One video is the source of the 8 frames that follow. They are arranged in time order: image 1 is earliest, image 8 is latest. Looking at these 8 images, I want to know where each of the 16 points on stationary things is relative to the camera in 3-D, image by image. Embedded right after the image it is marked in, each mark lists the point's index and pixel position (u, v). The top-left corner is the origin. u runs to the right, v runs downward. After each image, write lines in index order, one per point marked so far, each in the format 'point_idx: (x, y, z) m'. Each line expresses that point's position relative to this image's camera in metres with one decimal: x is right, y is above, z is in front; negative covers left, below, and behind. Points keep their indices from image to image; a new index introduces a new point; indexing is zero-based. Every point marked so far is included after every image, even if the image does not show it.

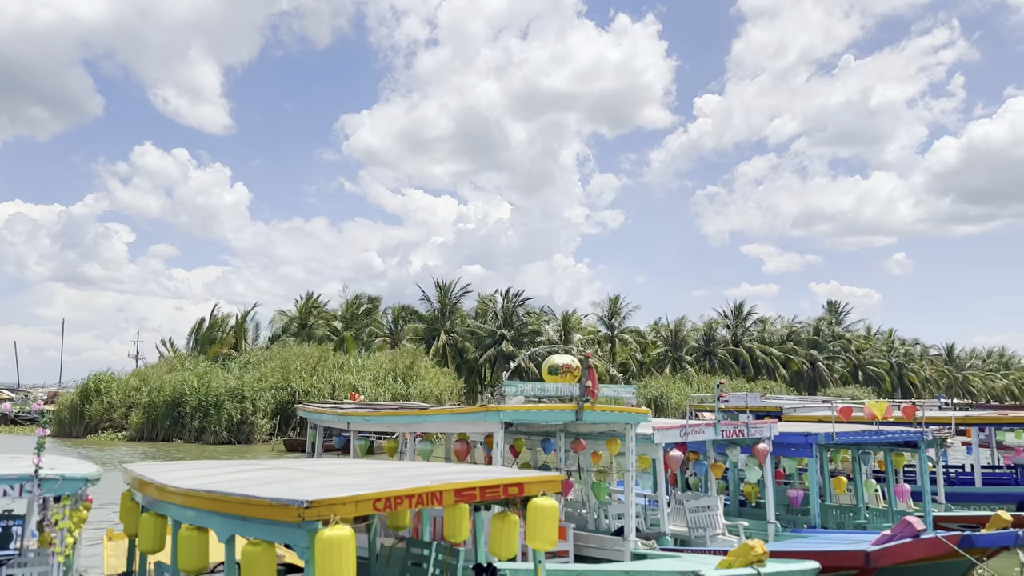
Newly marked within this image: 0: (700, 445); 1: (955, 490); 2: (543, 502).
0: (+3.4, -2.8, +14.4) m
1: (+10.2, -4.7, +18.5) m
2: (+0.3, -1.8, +6.7) m
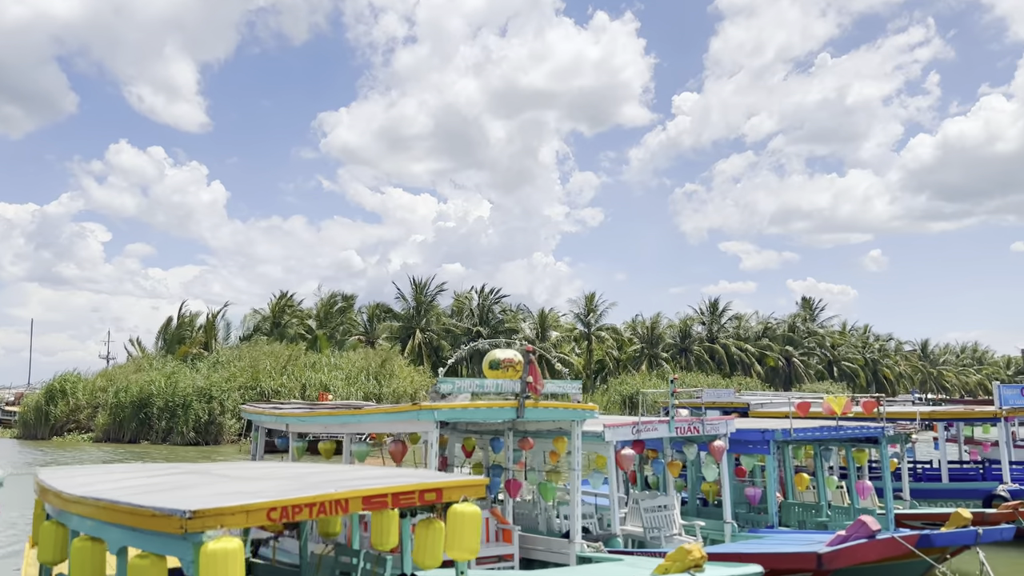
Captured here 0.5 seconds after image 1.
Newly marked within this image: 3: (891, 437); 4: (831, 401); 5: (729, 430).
0: (+2.5, -2.7, +14.0) m
1: (+9.3, -4.5, +18.3) m
2: (-0.4, -1.7, +6.2) m
3: (+6.6, -2.6, +14.1) m
4: (+4.9, -1.7, +12.5) m
5: (+3.4, -2.2, +12.4) m
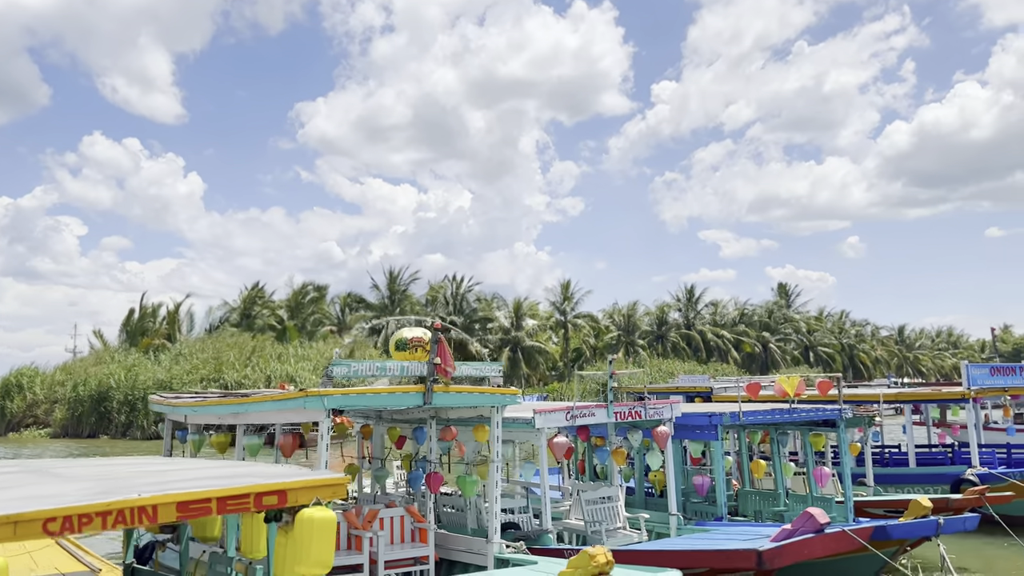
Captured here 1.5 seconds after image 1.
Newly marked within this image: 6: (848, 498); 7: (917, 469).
0: (+1.5, -2.3, +13.0) m
1: (+8.2, -4.0, +17.5) m
2: (-1.3, -1.4, +5.2) m
3: (+5.5, -2.2, +13.2) m
4: (+3.9, -1.3, +11.5) m
5: (+2.3, -1.8, +11.5) m
6: (+5.2, -3.3, +12.5) m
7: (+8.7, -3.9, +17.2) m
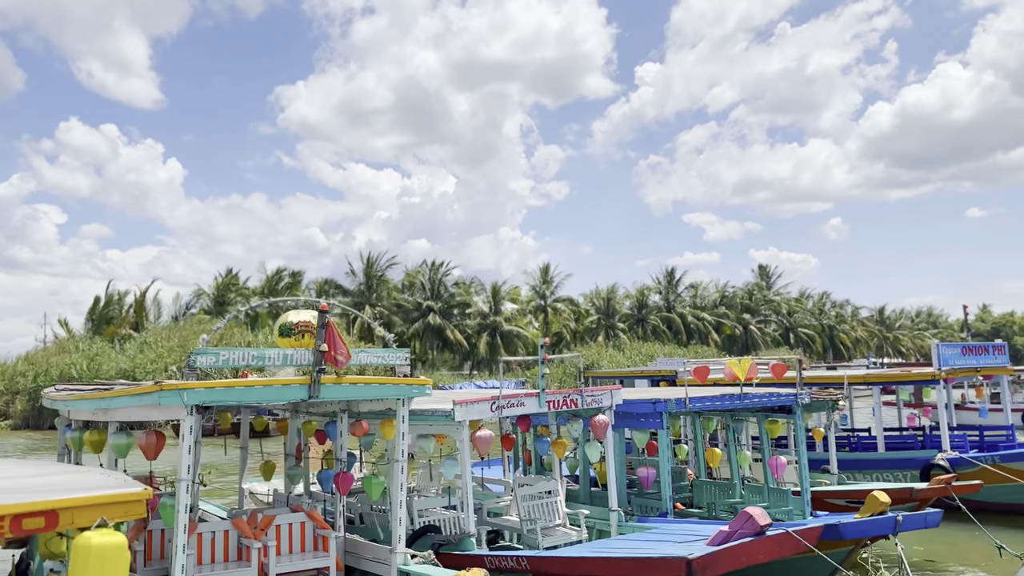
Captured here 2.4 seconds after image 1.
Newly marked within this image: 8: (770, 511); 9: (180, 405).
0: (+0.5, -1.9, +12.0) m
1: (+7.1, -3.5, +16.6) m
2: (-2.1, -1.3, +4.2) m
3: (+4.6, -1.8, +12.3) m
4: (+2.9, -1.0, +10.6) m
5: (+1.4, -1.5, +10.5) m
6: (+4.2, -2.9, +11.6) m
7: (+7.6, -3.4, +16.4) m
8: (+3.7, -3.3, +11.8) m
9: (-2.7, -1.0, +6.7) m
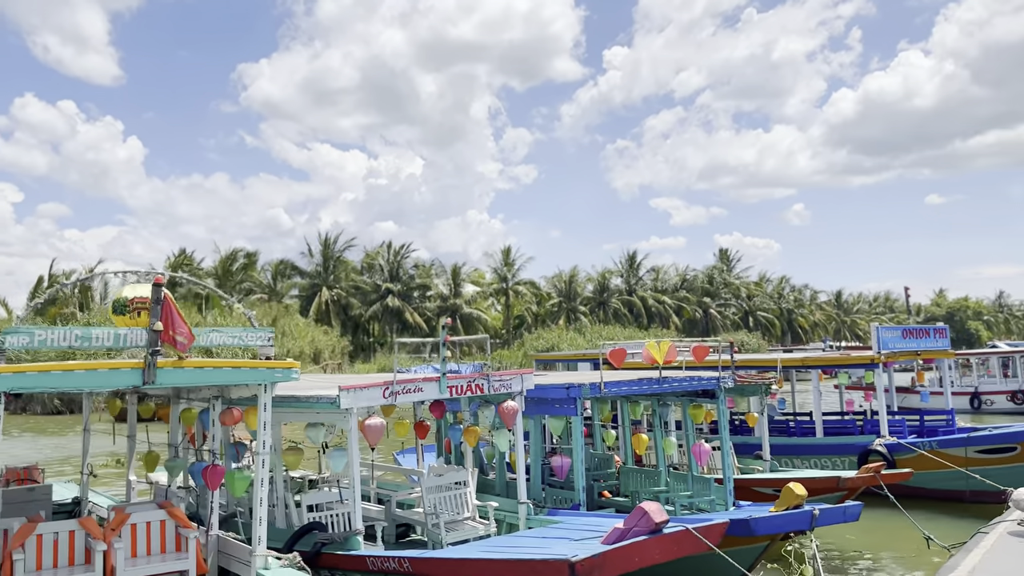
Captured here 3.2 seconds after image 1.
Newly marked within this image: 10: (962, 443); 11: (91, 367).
0: (-0.8, -1.6, +11.3) m
1: (+5.7, -3.1, +16.2) m
2: (-3.1, -1.1, +3.3) m
3: (+3.3, -1.5, +11.7) m
4: (+1.7, -0.7, +9.9) m
5: (+0.2, -1.2, +9.8) m
6: (+3.0, -2.6, +11.0) m
7: (+6.2, -3.0, +16.0) m
8: (+2.5, -3.0, +11.2) m
9: (-3.8, -0.7, +5.8) m
10: (+8.3, -2.8, +14.8) m
11: (-3.2, -0.6, +6.1) m
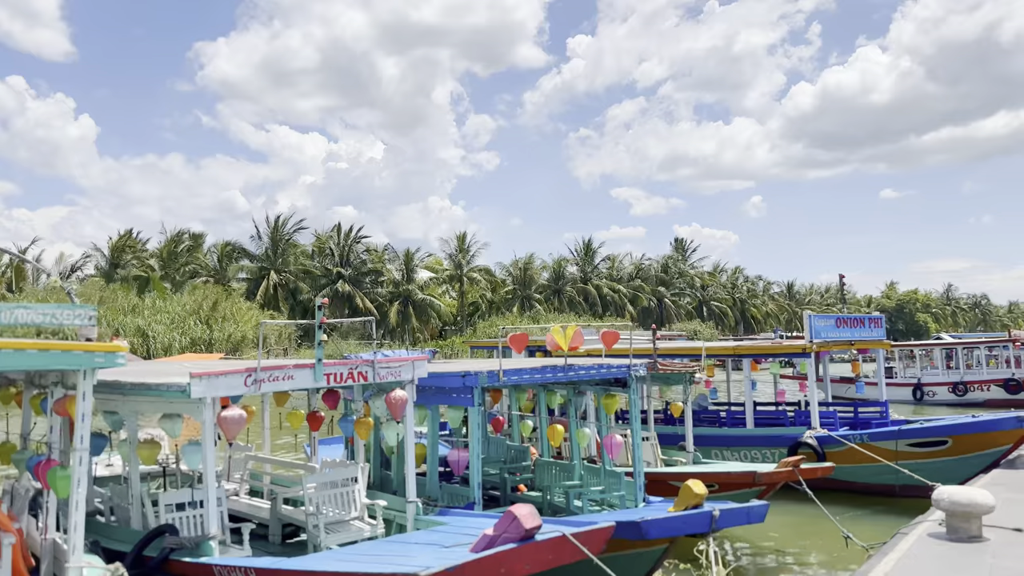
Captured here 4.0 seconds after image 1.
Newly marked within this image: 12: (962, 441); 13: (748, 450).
0: (-2.1, -1.3, +10.4) m
1: (+4.1, -2.8, +15.6) m
2: (-4.0, -0.9, +2.3) m
3: (+2.0, -1.2, +11.0) m
4: (+0.5, -0.5, +9.2) m
5: (-1.0, -1.0, +8.9) m
6: (+1.7, -2.4, +10.3) m
7: (+4.6, -2.8, +15.5) m
8: (+1.2, -2.7, +10.5) m
9: (-4.8, -0.5, +4.8) m
10: (+6.8, -2.6, +14.3) m
11: (-4.2, -0.4, +5.1) m
12: (+7.8, -2.6, +13.9) m
13: (+4.5, -3.1, +15.5) m
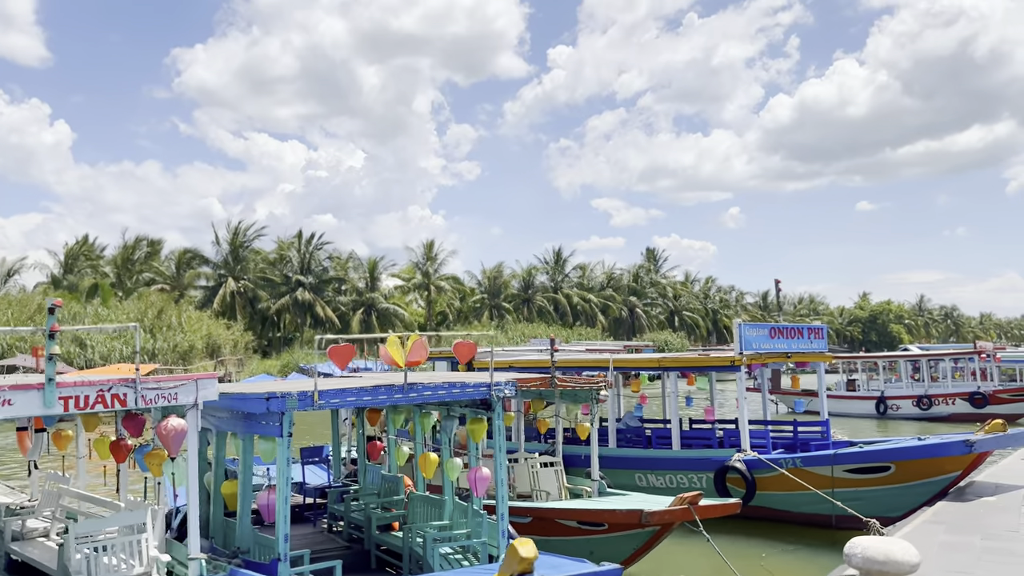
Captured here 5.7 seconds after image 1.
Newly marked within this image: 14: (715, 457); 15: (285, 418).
0: (-3.7, -1.3, +8.6) m
1: (+2.3, -2.9, +13.9) m
2: (-5.4, -0.8, +0.4) m
3: (+0.3, -1.3, +9.3) m
4: (-1.1, -0.5, +7.4) m
5: (-2.7, -1.0, +7.1) m
6: (0.0, -2.4, +8.5) m
7: (+2.8, -2.8, +13.8) m
8: (-0.5, -2.7, +8.7) m
9: (-6.3, -0.4, +2.9) m
10: (+5.0, -2.7, +12.7) m
11: (-5.8, -0.3, +3.2) m
12: (+6.0, -2.7, +12.3) m
13: (+2.7, -3.2, +13.8) m
14: (+3.3, -2.8, +13.3) m
15: (-2.0, -1.1, +7.2) m
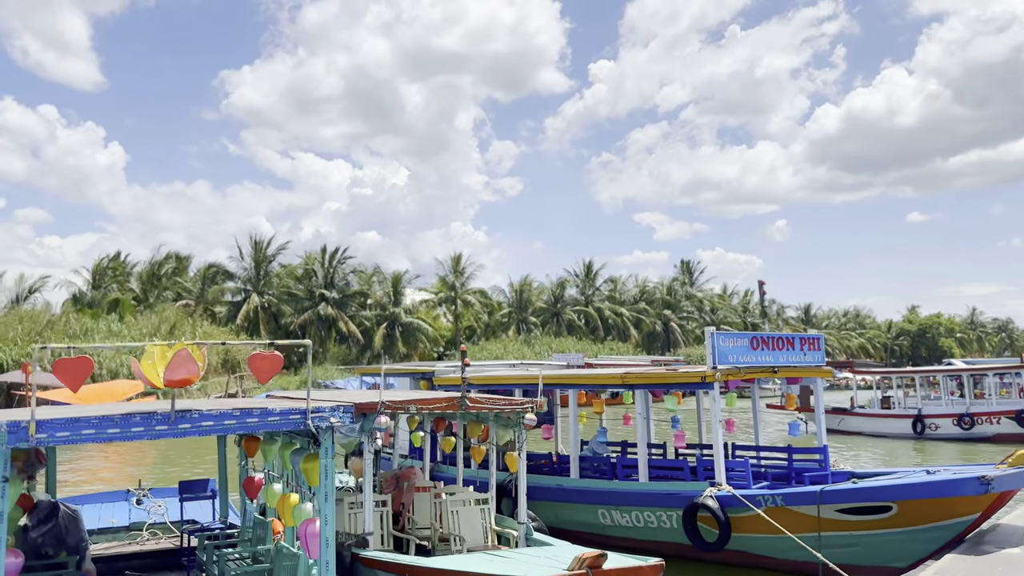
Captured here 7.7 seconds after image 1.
0: (-5.0, -1.3, +6.8) m
1: (+1.3, -3.0, +11.8) m
2: (-7.2, -0.7, -1.2) m
3: (-1.0, -1.3, +7.3) m
4: (-2.5, -0.5, +5.5) m
5: (-4.0, -0.9, +5.3) m
6: (-1.3, -2.4, +6.6) m
7: (+1.8, -2.9, +11.6) m
8: (-1.8, -2.7, +6.7) m
9: (-7.9, -0.3, +1.3) m
10: (+3.9, -2.7, +10.4) m
11: (-7.3, -0.2, +1.6) m
12: (+4.9, -2.7, +10.0) m
13: (+1.7, -3.3, +11.6) m
14: (+2.3, -2.9, +11.1) m
15: (-3.4, -1.1, +5.4) m
